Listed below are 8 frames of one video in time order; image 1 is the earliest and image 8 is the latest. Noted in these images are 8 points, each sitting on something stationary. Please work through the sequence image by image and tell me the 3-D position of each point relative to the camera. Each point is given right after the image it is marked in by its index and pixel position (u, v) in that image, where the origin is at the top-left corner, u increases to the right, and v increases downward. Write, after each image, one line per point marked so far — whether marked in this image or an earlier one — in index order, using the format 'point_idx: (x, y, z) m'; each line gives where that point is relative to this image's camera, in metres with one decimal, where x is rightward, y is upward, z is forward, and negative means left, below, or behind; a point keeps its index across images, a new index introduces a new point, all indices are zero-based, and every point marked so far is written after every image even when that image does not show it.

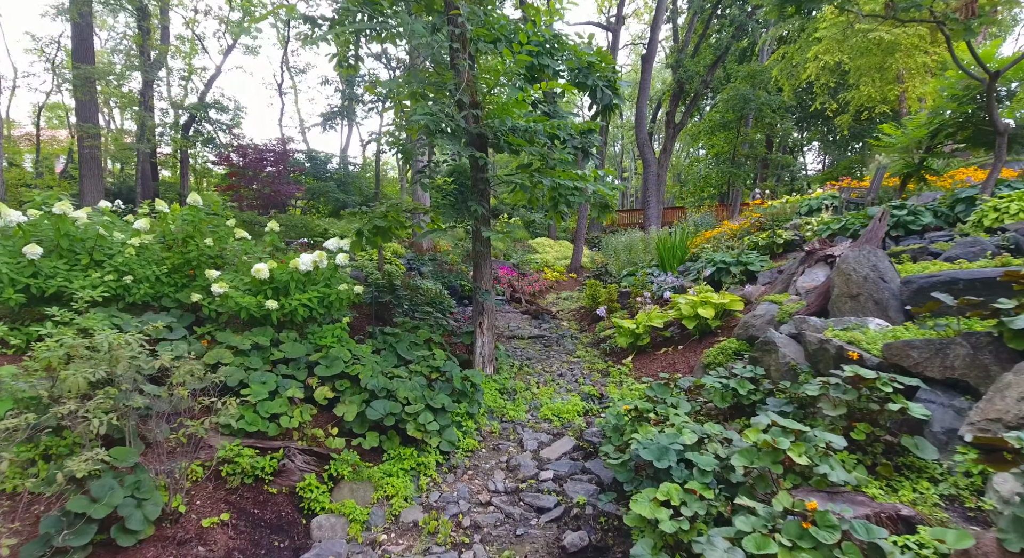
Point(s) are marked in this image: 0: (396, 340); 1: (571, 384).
0: (-1.2, -0.6, +5.5) m
1: (+0.7, -1.3, +6.2) m
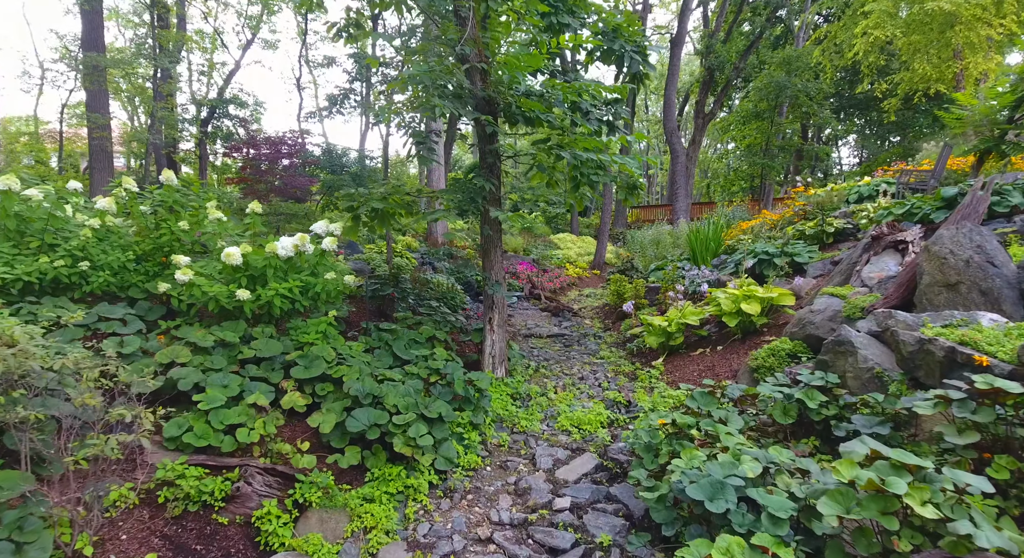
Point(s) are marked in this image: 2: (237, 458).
0: (-1.1, -0.5, +4.8) m
1: (+0.8, -1.2, +5.4) m
2: (-1.6, -1.0, +3.0) m
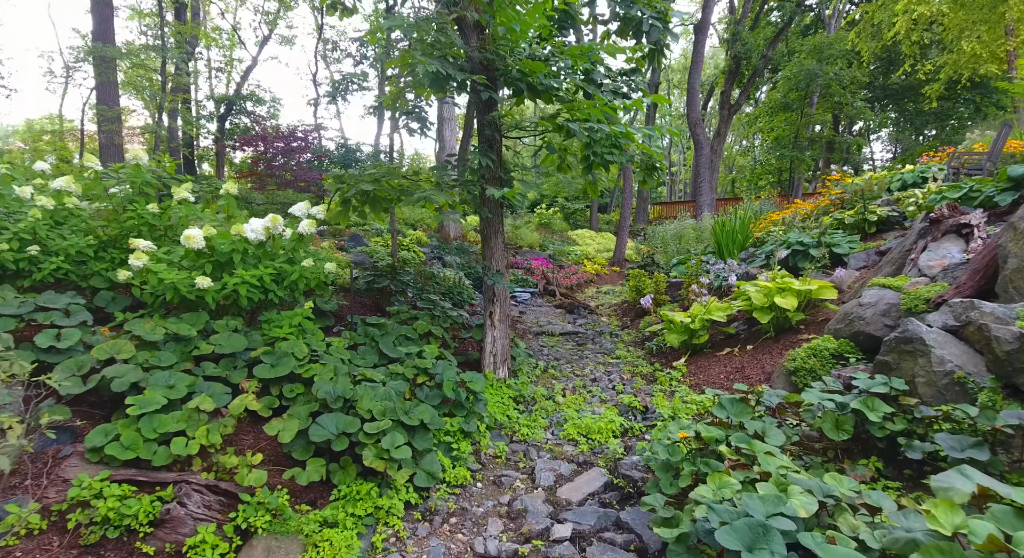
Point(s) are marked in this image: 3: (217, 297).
0: (-1.1, -0.4, +4.3) m
1: (+0.9, -1.1, +4.9) m
2: (-1.6, -0.9, +2.5) m
3: (-2.0, -0.1, +3.5) m
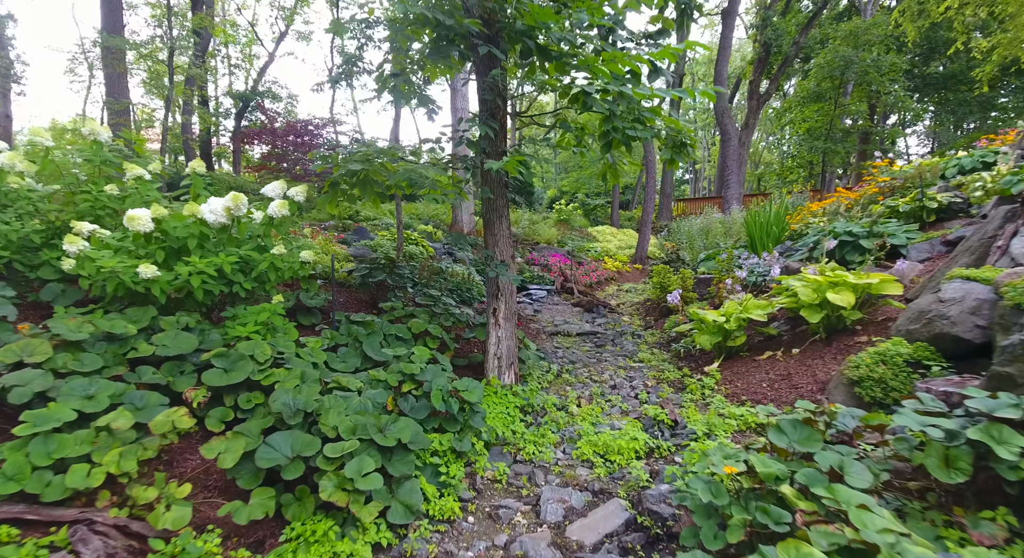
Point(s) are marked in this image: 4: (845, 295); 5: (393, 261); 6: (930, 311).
0: (-1.0, -0.4, +3.8) m
1: (+0.9, -1.0, +4.2) m
2: (-1.6, -0.9, +2.0) m
3: (-1.9, -0.1, +3.0) m
4: (+2.6, -0.1, +4.1) m
5: (-1.2, +0.2, +5.4) m
6: (+2.5, -0.2, +3.2) m
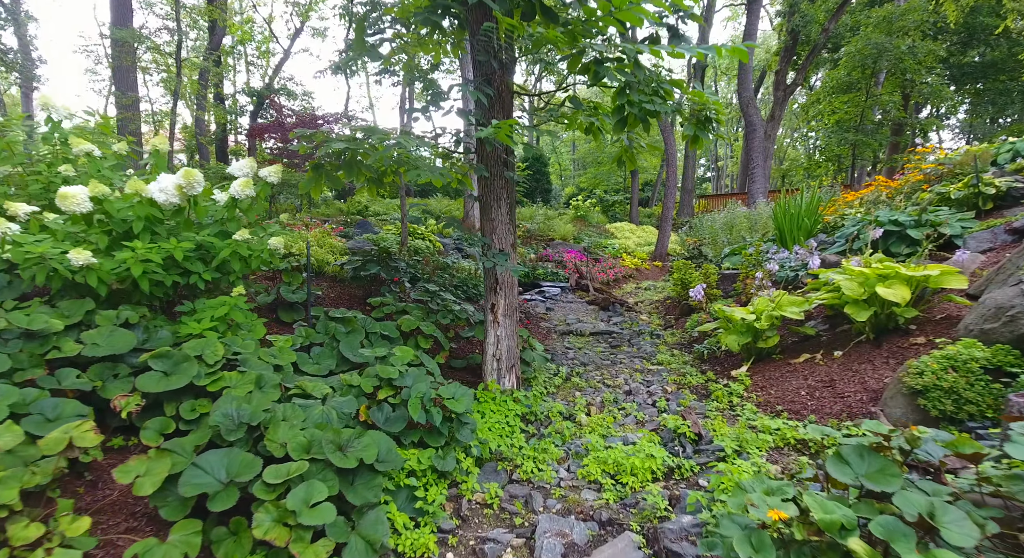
0: (-1.0, -0.3, +3.3) m
1: (+0.9, -0.9, +3.7) m
2: (-1.7, -0.8, +1.6) m
3: (-2.0, 0.0, +2.6) m
4: (+2.6, -0.1, +3.5) m
5: (-1.2, +0.2, +5.0) m
6: (+2.5, -0.1, +2.6) m
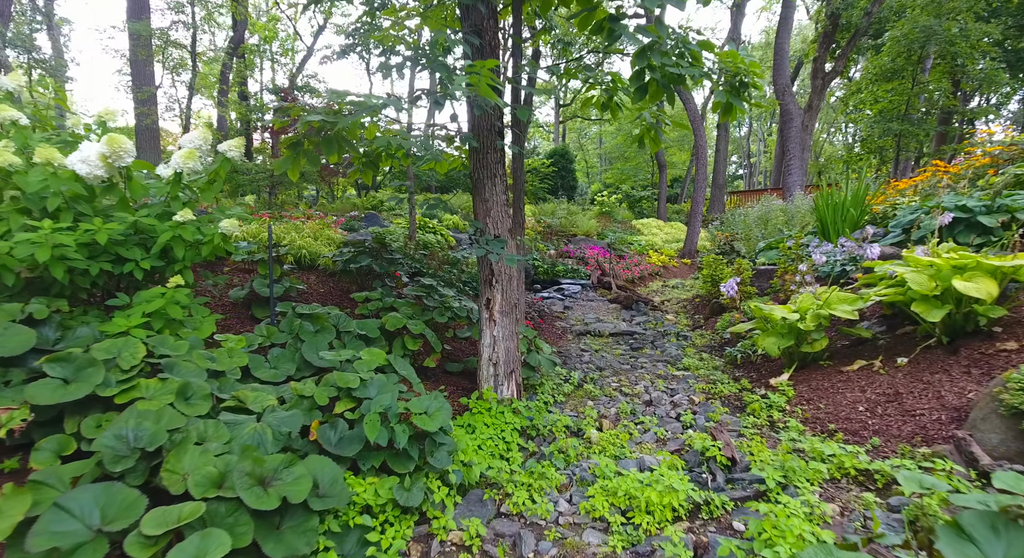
0: (-1.1, -0.3, +2.9) m
1: (+0.9, -0.9, +3.2) m
2: (-1.8, -0.8, +1.1) m
3: (-2.0, +0.1, +2.2) m
4: (+2.6, 0.0, +2.9) m
5: (-1.1, +0.3, +4.6) m
6: (+2.4, -0.1, +2.0) m
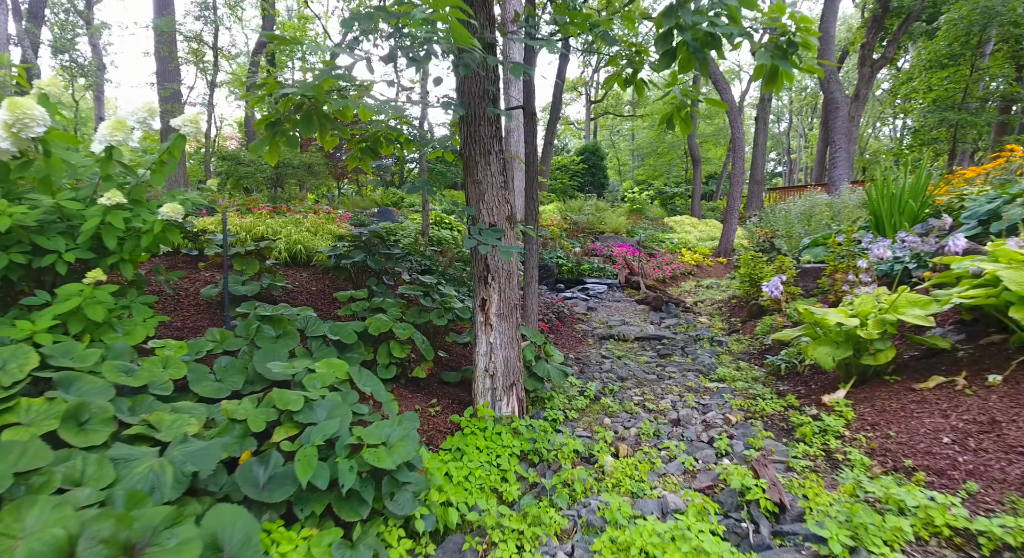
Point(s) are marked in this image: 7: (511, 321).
0: (-1.1, -0.2, +2.4) m
1: (+0.9, -0.9, +2.6) m
2: (-1.9, -0.7, +0.8) m
3: (-2.1, +0.1, +1.8) m
4: (+2.5, 0.0, +2.3) m
5: (-1.0, +0.3, +4.1) m
6: (+2.4, -0.1, +1.4) m
7: (0.0, -0.2, +2.8) m
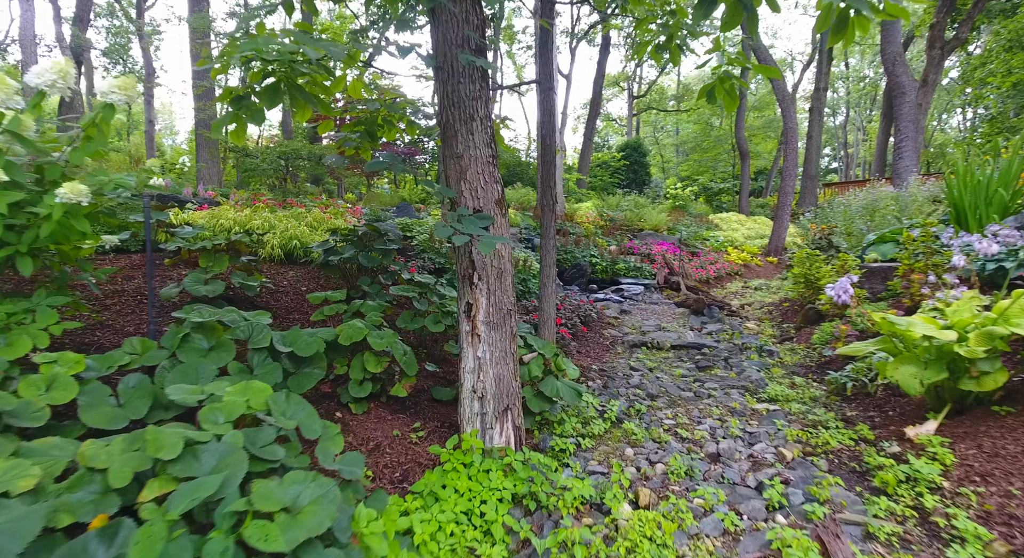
0: (-1.1, -0.2, +2.0) m
1: (+0.9, -0.9, +2.0) m
2: (-2.1, -0.7, +0.4) m
3: (-2.2, +0.1, +1.4) m
4: (+2.5, 0.0, +1.5) m
5: (-0.9, +0.3, +3.7) m
6: (+2.2, -0.1, +0.6) m
7: (0.0, -0.2, +2.3) m
